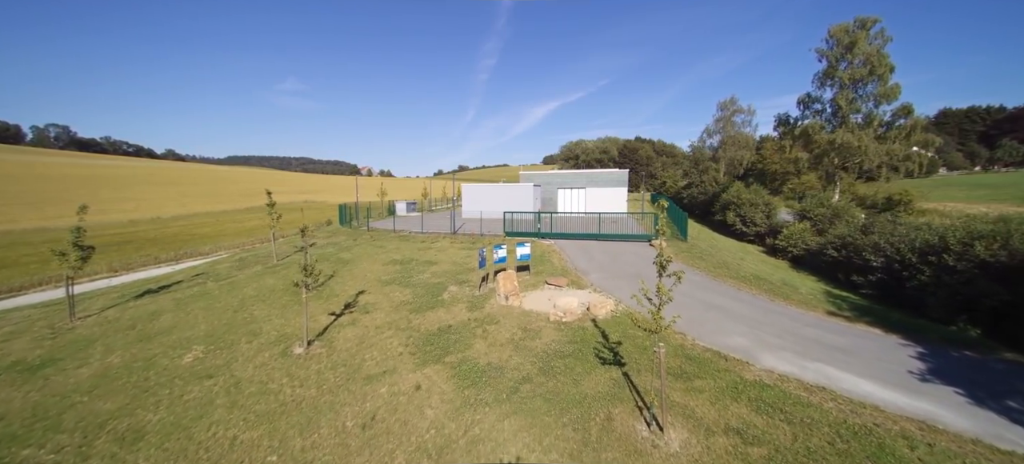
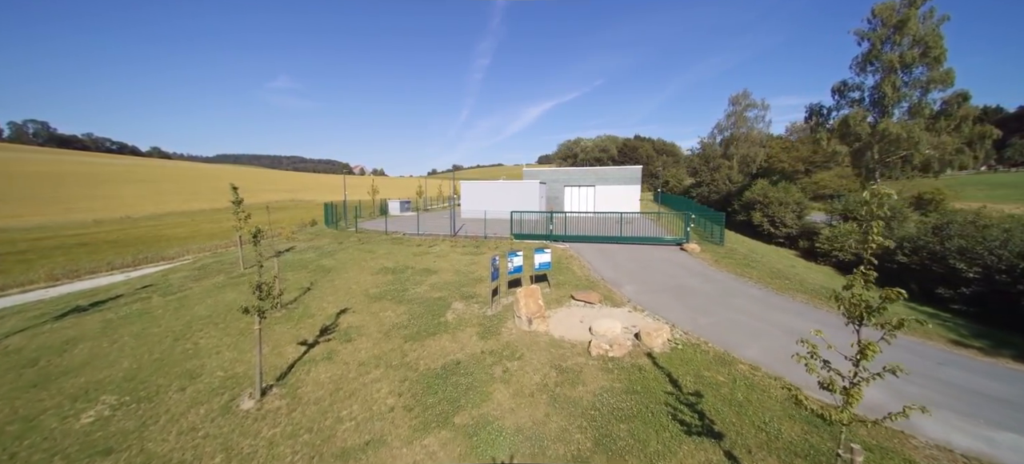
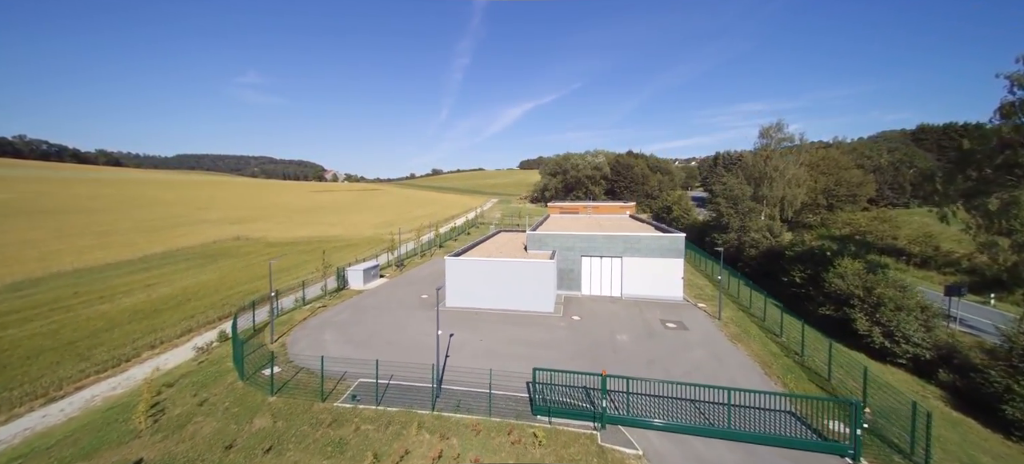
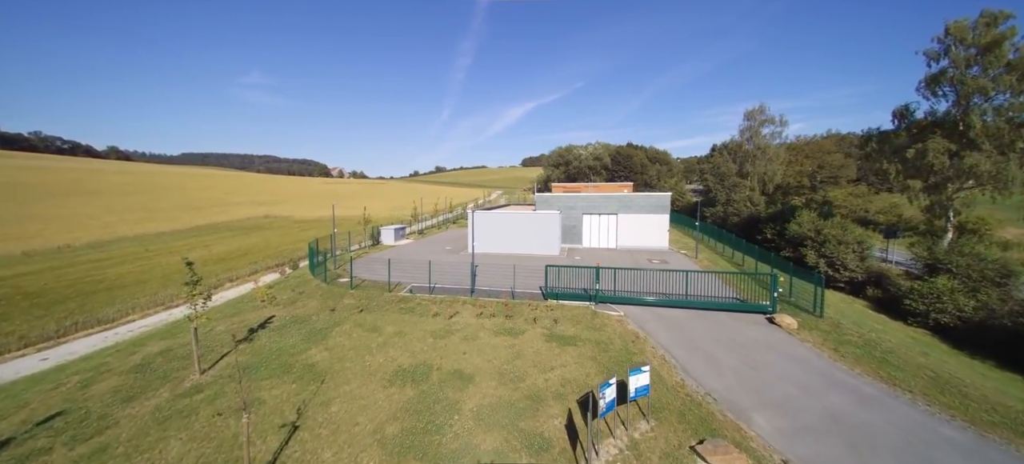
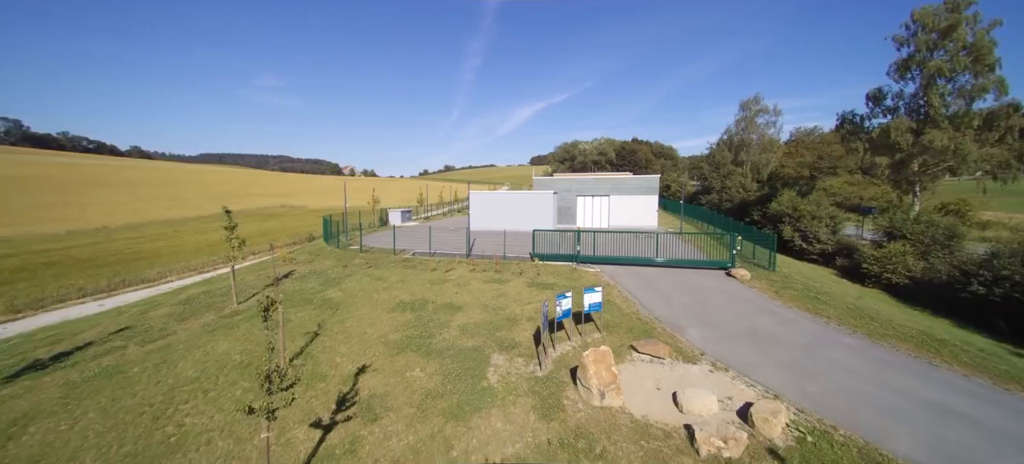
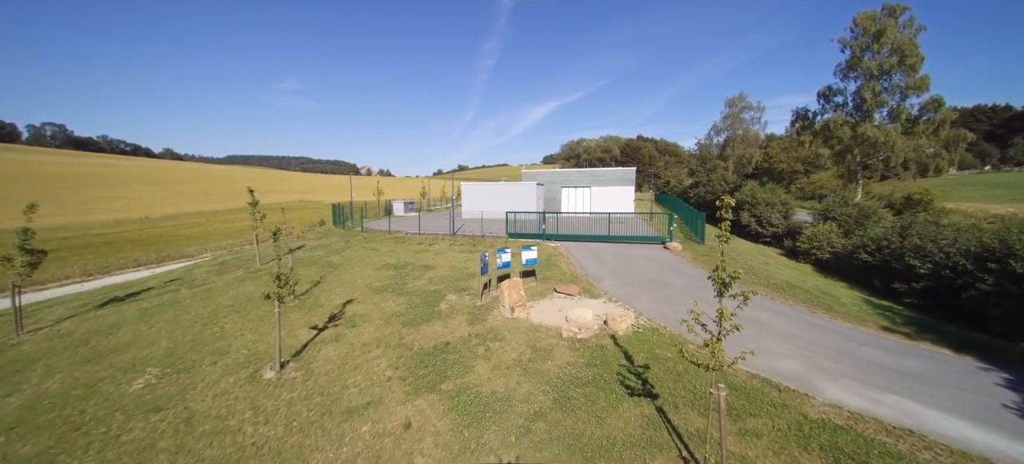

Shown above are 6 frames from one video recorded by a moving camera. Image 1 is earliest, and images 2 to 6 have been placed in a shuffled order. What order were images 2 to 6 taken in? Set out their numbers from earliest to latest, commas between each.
6, 2, 5, 4, 3
